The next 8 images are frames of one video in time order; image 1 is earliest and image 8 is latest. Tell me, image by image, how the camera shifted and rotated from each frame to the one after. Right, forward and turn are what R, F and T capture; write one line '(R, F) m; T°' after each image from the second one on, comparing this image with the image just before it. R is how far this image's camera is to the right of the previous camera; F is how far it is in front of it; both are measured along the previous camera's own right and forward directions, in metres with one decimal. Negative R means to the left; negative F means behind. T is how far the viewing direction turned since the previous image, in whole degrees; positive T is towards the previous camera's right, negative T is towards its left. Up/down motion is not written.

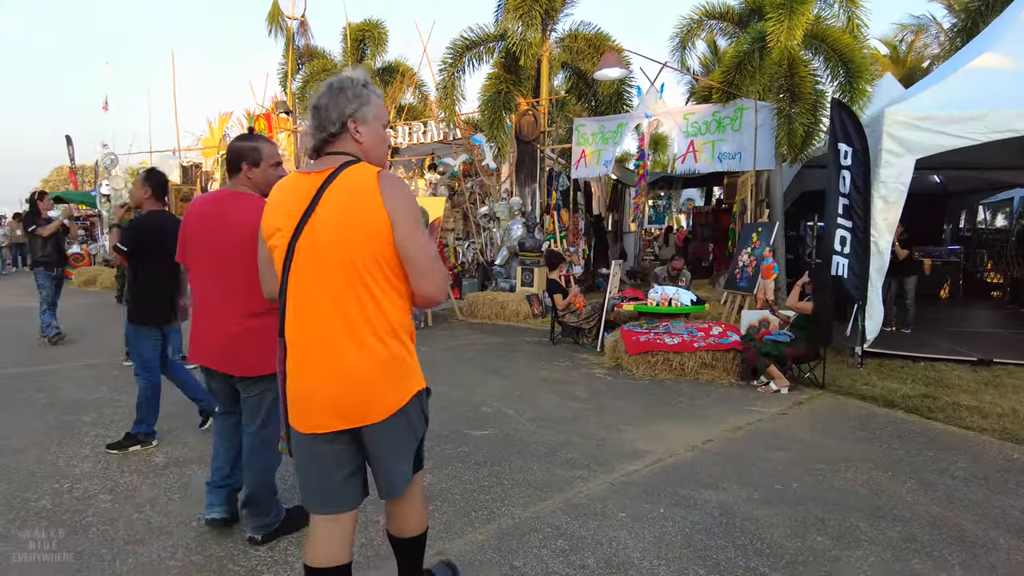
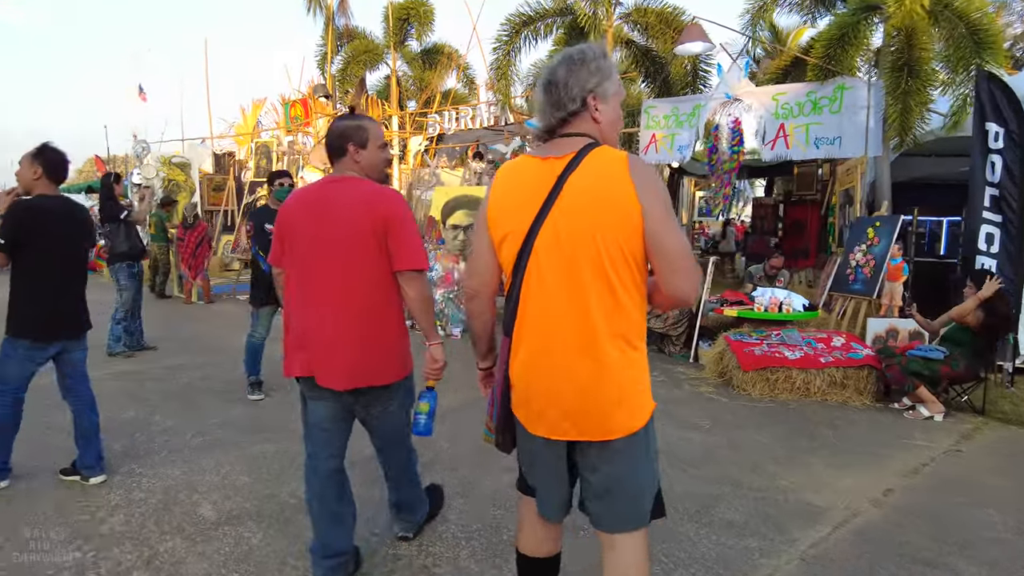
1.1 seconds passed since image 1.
(-0.6, +0.9) m; -2°
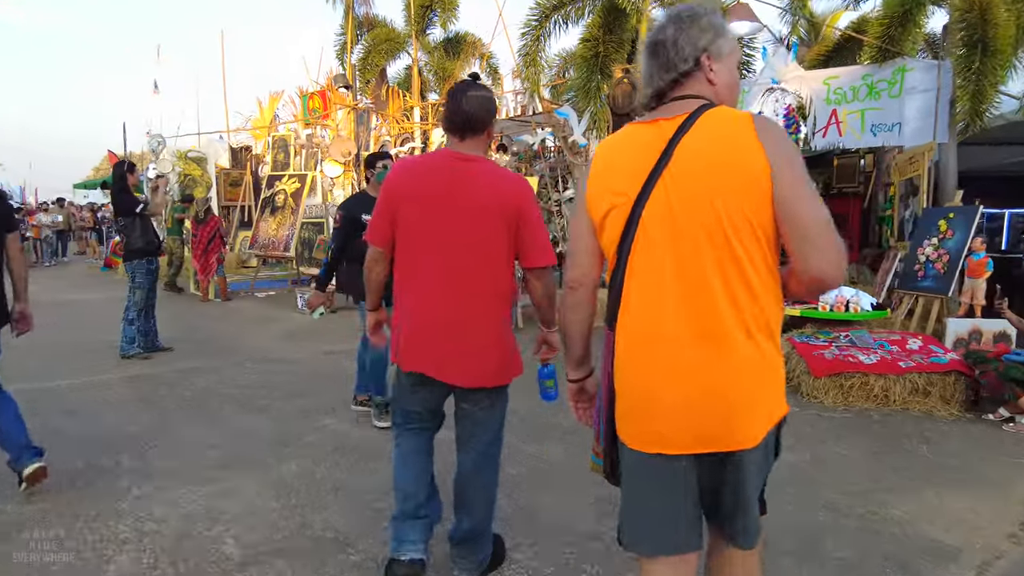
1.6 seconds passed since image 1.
(-0.3, +0.5) m; -1°
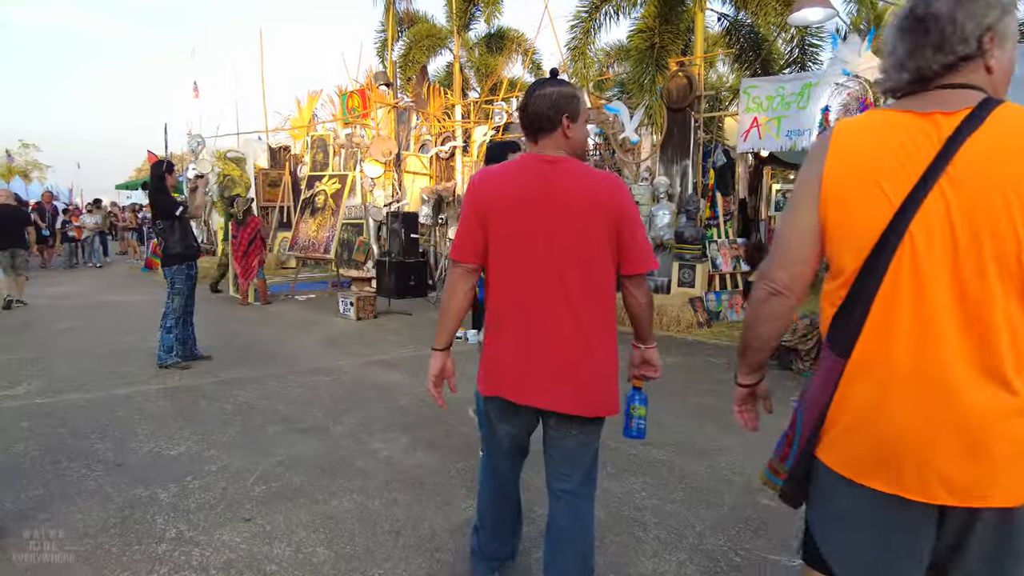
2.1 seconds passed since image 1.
(-0.2, +0.4) m; -3°
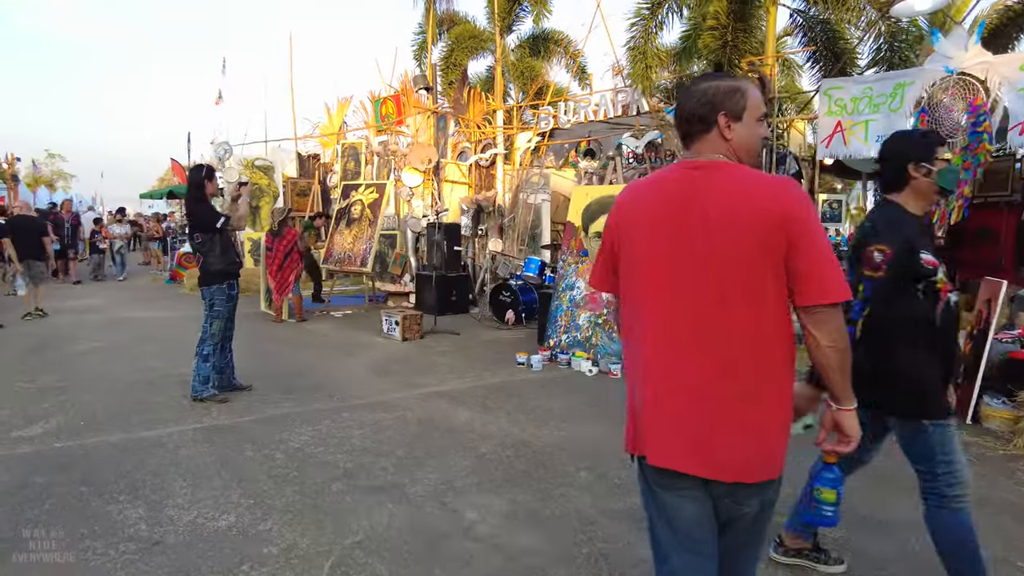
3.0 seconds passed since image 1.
(-0.5, +0.7) m; -1°
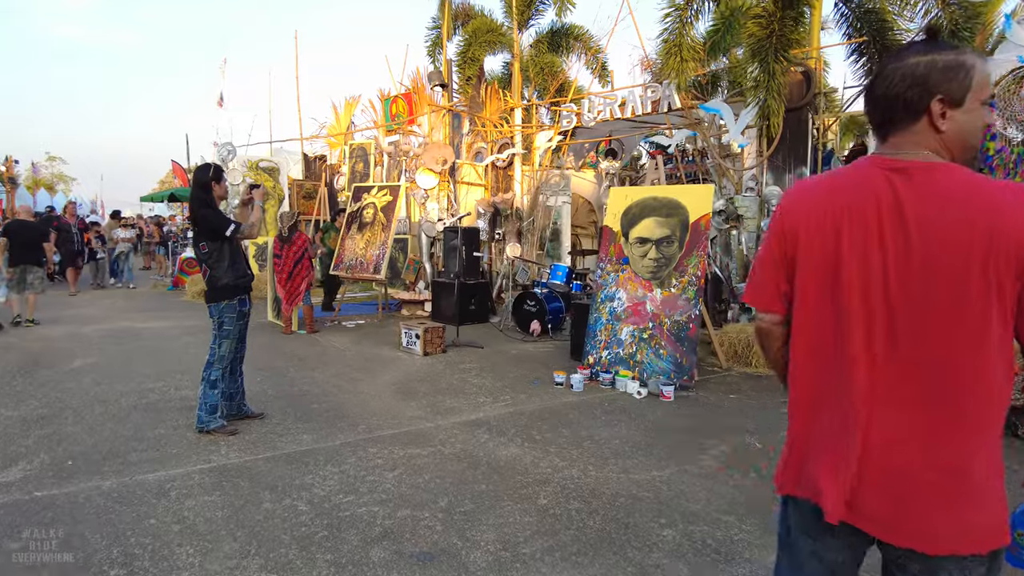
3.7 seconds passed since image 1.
(-0.3, +0.6) m; 0°
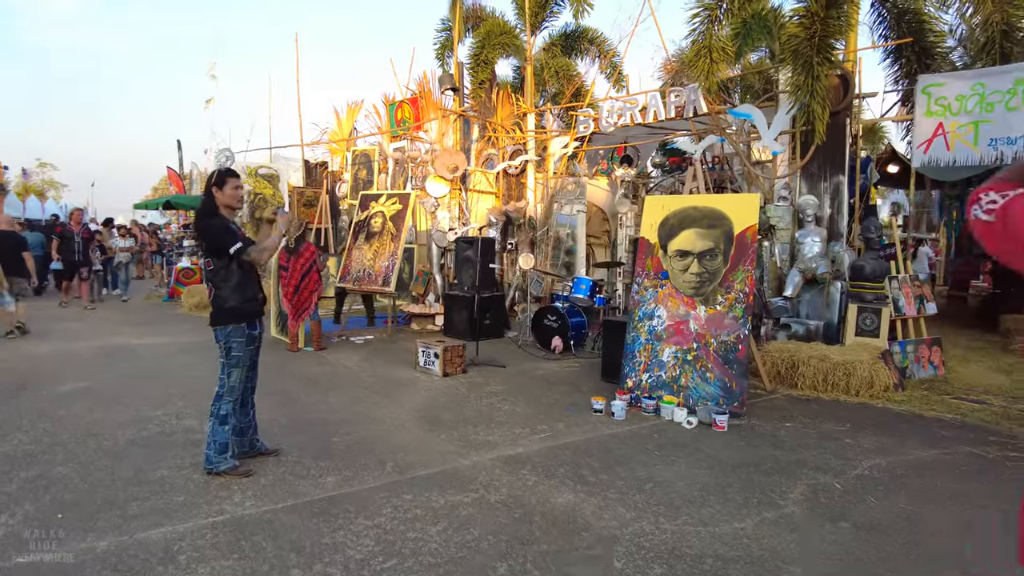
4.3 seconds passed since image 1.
(-0.3, +0.5) m; +1°
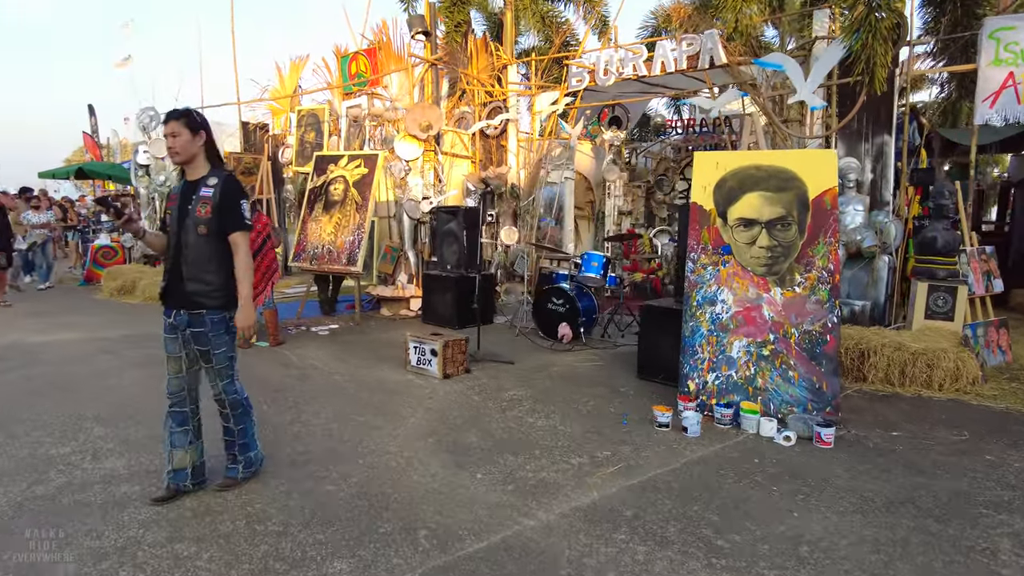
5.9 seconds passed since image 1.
(-0.6, +1.3) m; +5°
